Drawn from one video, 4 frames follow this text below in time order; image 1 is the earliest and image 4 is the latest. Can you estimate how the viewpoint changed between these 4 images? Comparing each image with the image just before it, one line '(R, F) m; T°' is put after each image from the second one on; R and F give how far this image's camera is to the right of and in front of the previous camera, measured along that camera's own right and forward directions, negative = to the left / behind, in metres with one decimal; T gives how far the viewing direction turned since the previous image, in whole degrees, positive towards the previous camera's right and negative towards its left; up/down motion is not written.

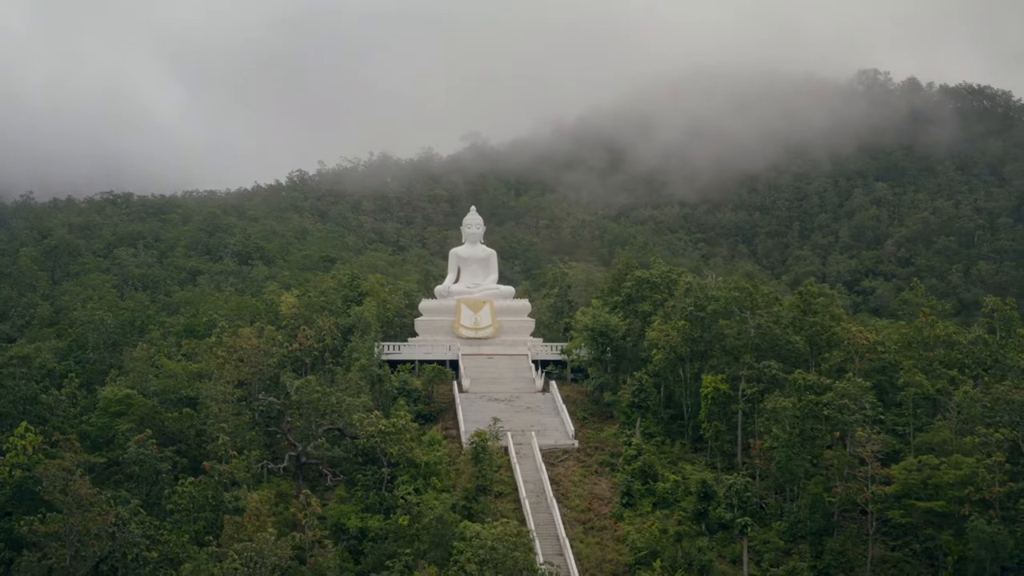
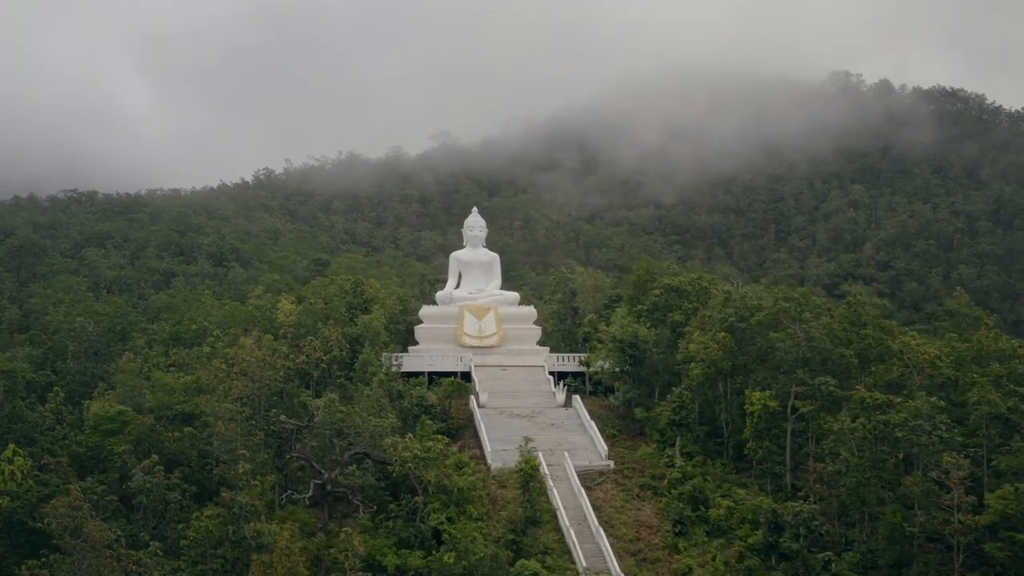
(-1.7, +2.4) m; +2°
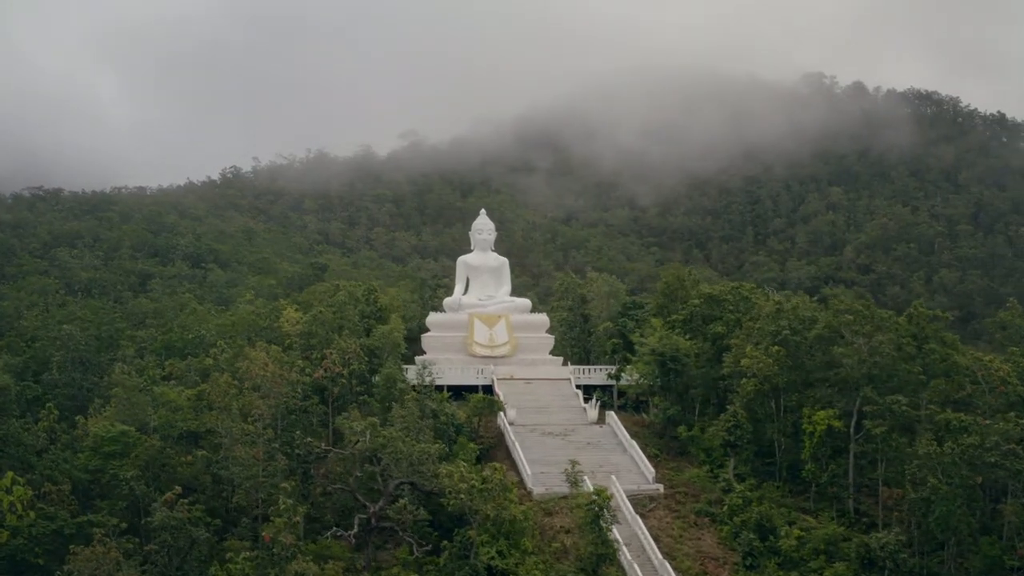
(-1.8, +2.3) m; +2°
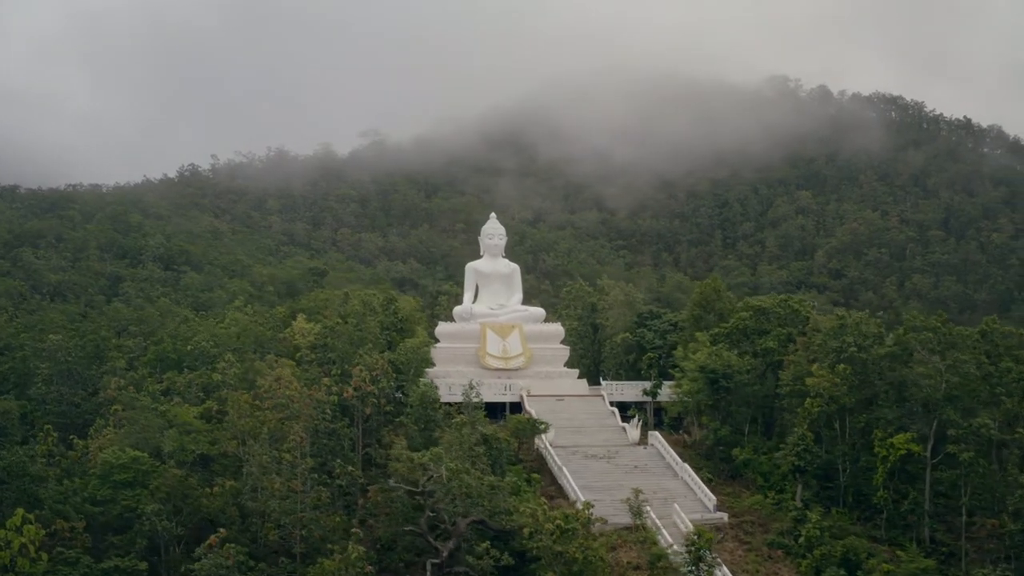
(-2.1, +2.2) m; +3°
